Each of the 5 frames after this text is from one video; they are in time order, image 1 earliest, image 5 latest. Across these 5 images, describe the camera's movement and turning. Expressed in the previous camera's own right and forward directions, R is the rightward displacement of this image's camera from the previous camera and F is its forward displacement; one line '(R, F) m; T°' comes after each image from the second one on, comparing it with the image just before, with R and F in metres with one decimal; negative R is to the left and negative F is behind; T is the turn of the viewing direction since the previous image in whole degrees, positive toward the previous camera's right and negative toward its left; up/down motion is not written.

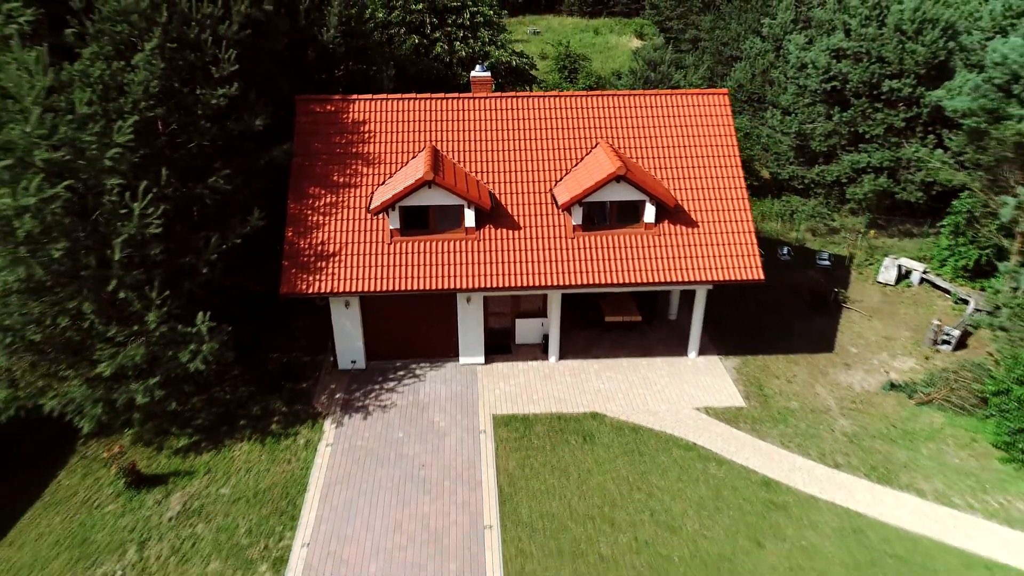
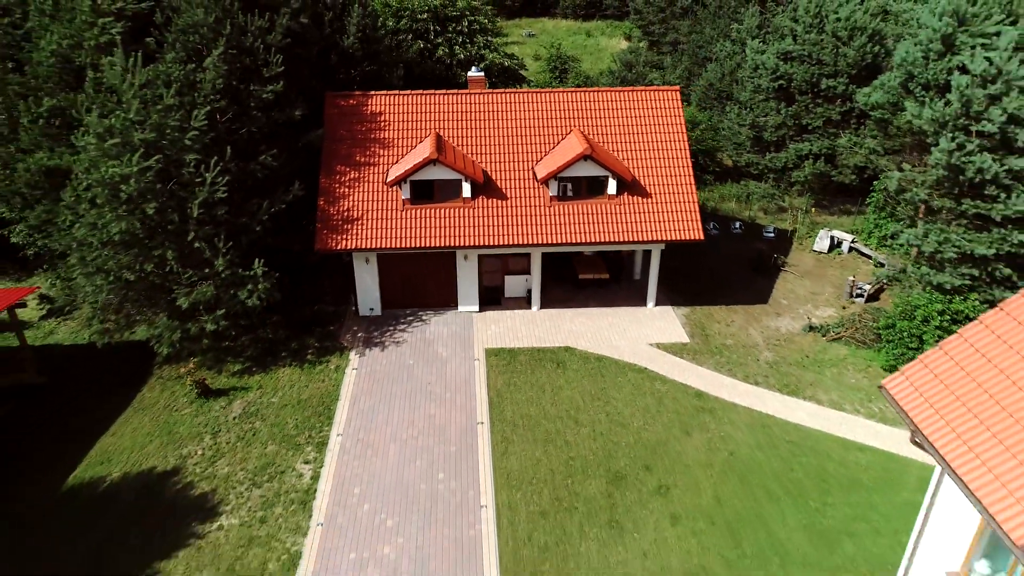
(+0.3, -4.1) m; 0°
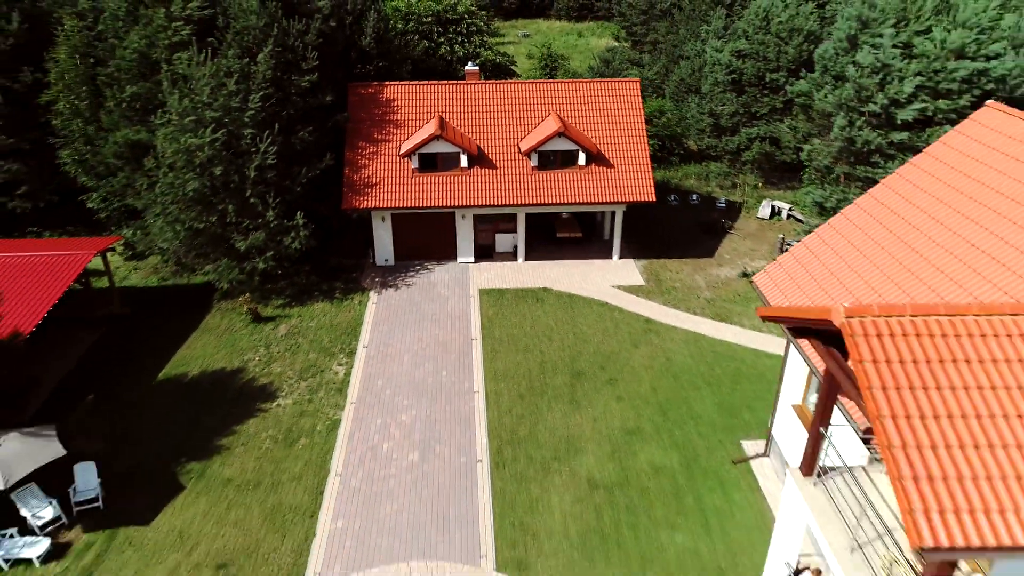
(+0.4, -5.0) m; 0°
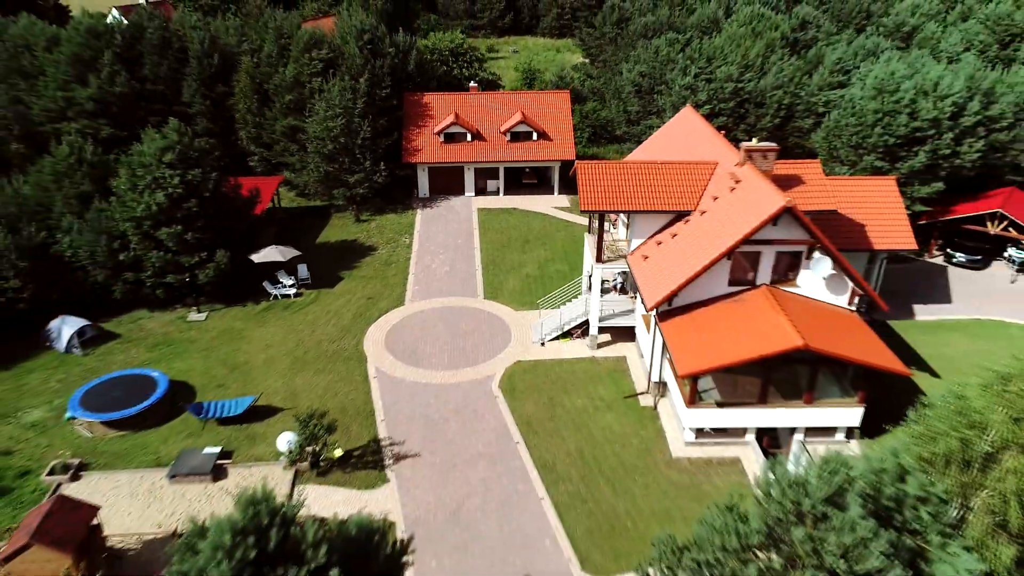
(+1.0, -20.8) m; 0°
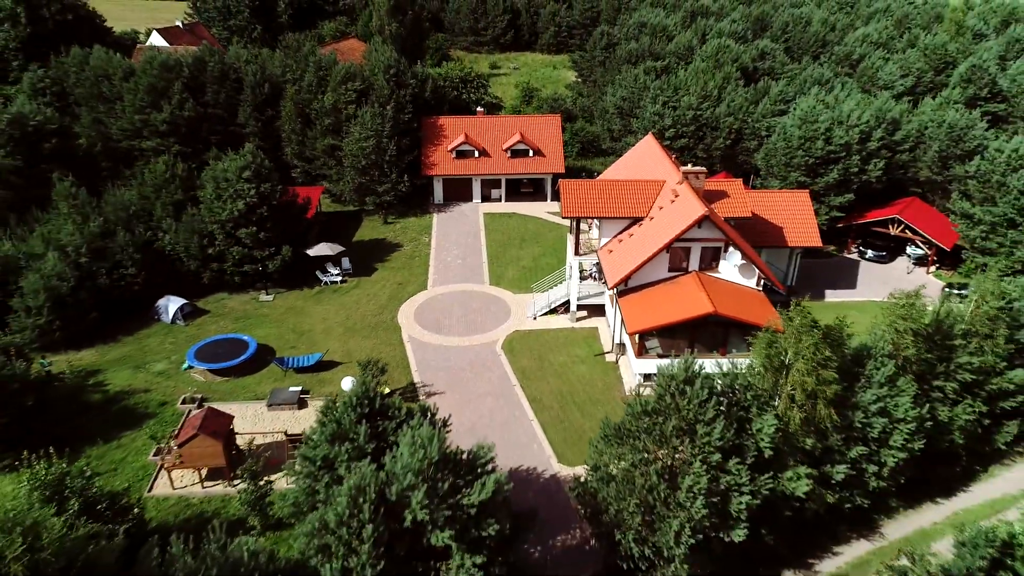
(+0.1, -9.7) m; 0°
